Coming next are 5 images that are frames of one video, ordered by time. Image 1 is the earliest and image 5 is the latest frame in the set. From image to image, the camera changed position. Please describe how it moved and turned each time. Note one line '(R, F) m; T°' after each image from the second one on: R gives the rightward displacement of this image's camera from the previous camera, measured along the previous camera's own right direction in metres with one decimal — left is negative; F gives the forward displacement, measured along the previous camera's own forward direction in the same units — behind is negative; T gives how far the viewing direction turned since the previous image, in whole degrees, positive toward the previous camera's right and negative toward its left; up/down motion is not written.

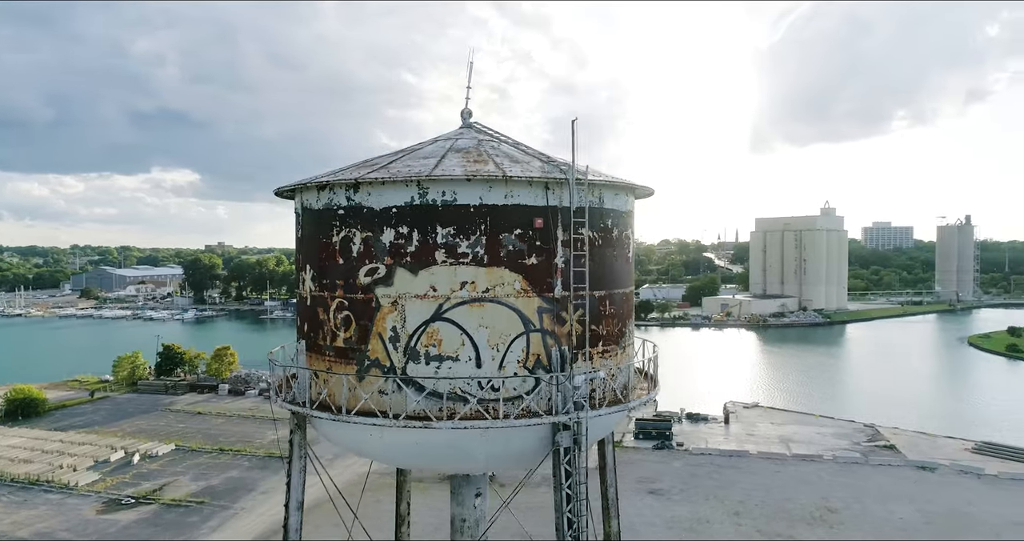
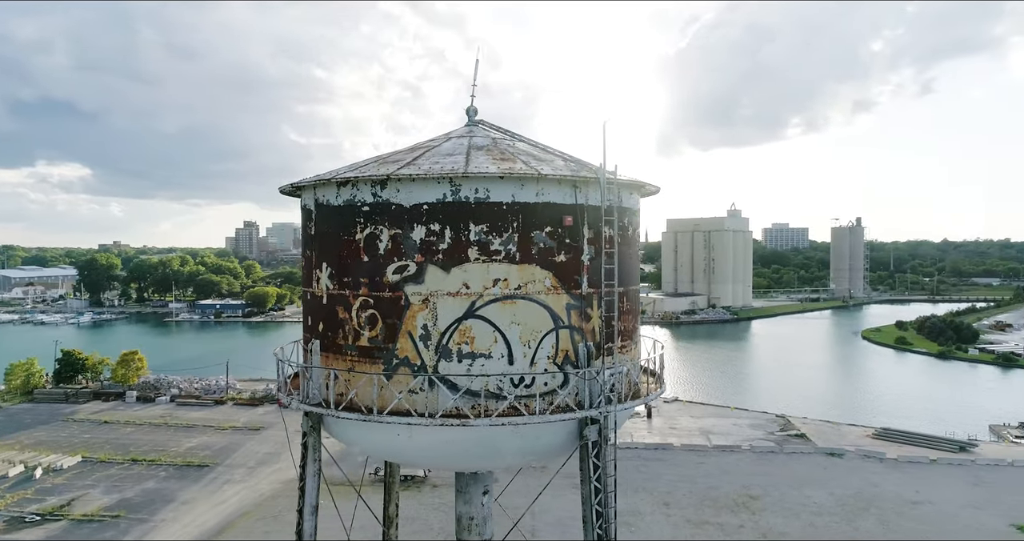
(-0.8, 0.0) m; +7°
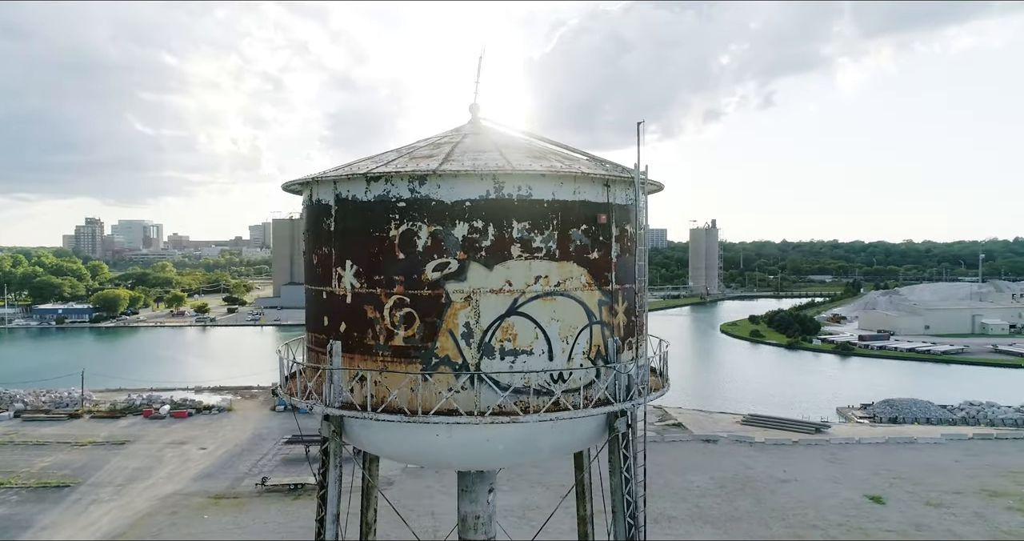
(-1.1, +0.1) m; +10°
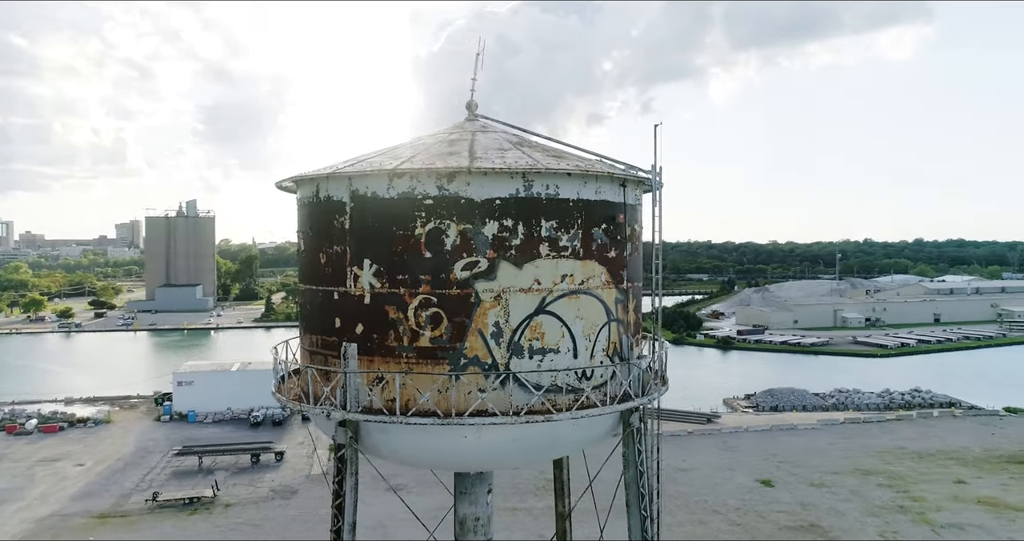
(-0.9, +0.1) m; +9°
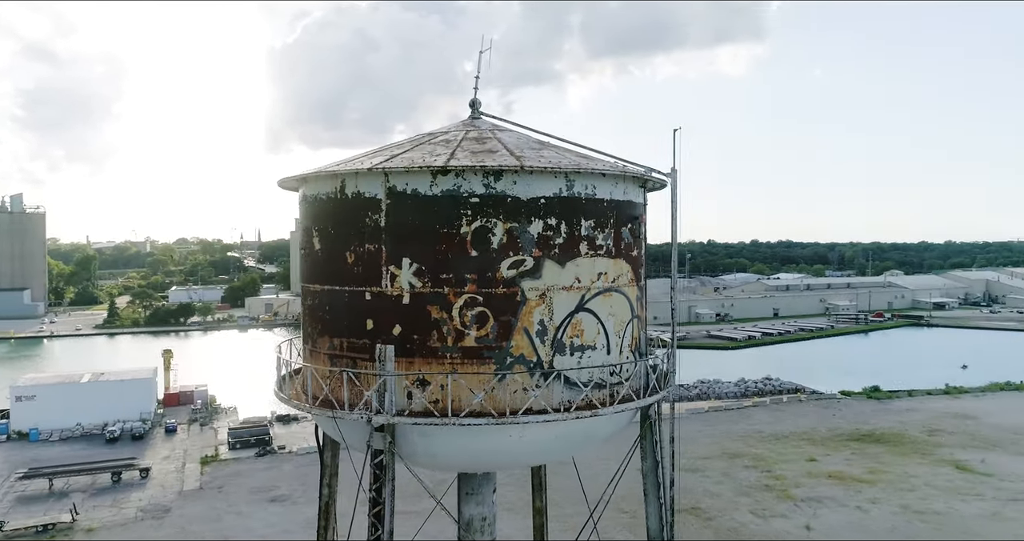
(-1.1, +0.1) m; +11°
